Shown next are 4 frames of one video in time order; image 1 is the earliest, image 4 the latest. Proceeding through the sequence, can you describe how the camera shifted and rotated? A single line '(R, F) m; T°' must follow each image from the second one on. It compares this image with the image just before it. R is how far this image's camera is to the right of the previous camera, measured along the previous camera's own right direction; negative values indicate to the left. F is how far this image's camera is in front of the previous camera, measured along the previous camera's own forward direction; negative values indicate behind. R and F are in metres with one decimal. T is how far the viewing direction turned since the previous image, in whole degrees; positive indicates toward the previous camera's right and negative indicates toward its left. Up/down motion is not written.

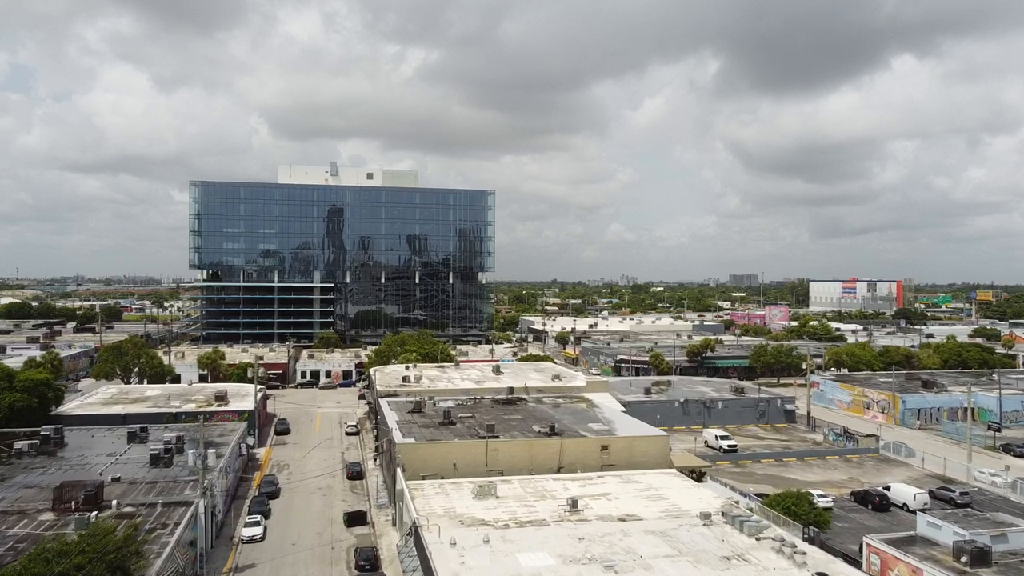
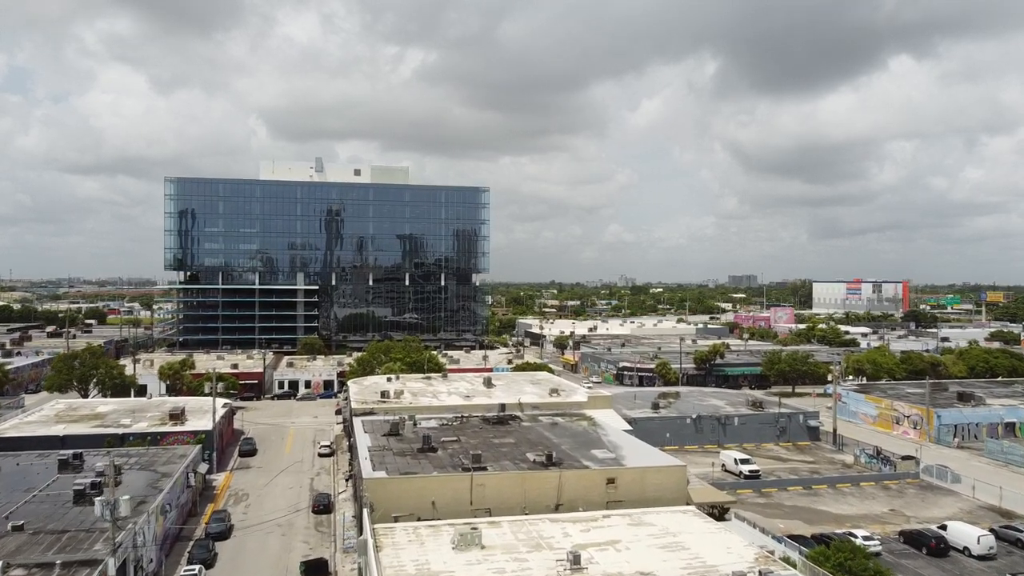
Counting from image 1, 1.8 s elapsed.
(+0.4, +4.8) m; 0°
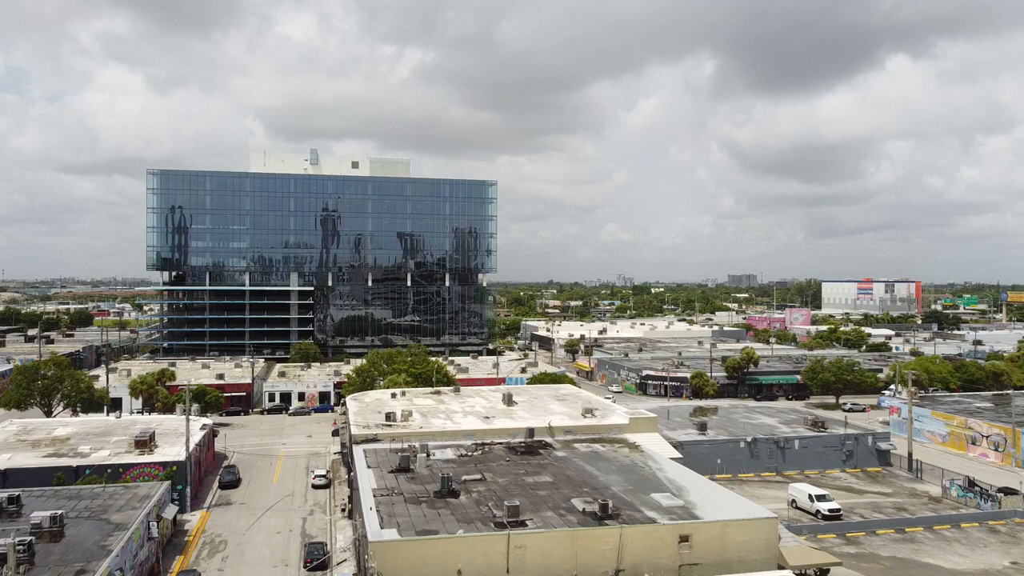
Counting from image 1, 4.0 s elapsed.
(-1.5, +5.8) m; 0°
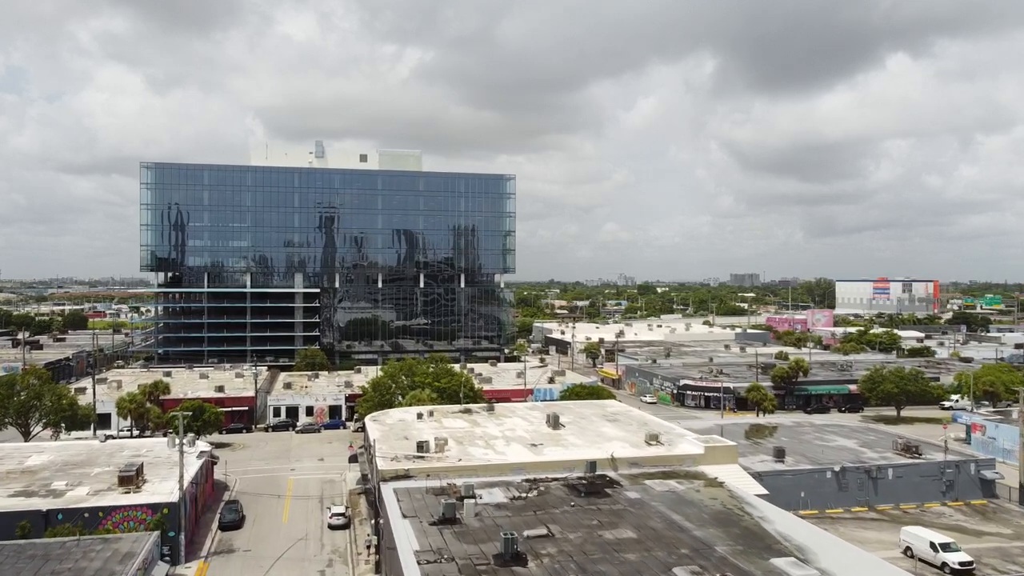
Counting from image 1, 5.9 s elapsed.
(-2.3, +5.1) m; 0°
